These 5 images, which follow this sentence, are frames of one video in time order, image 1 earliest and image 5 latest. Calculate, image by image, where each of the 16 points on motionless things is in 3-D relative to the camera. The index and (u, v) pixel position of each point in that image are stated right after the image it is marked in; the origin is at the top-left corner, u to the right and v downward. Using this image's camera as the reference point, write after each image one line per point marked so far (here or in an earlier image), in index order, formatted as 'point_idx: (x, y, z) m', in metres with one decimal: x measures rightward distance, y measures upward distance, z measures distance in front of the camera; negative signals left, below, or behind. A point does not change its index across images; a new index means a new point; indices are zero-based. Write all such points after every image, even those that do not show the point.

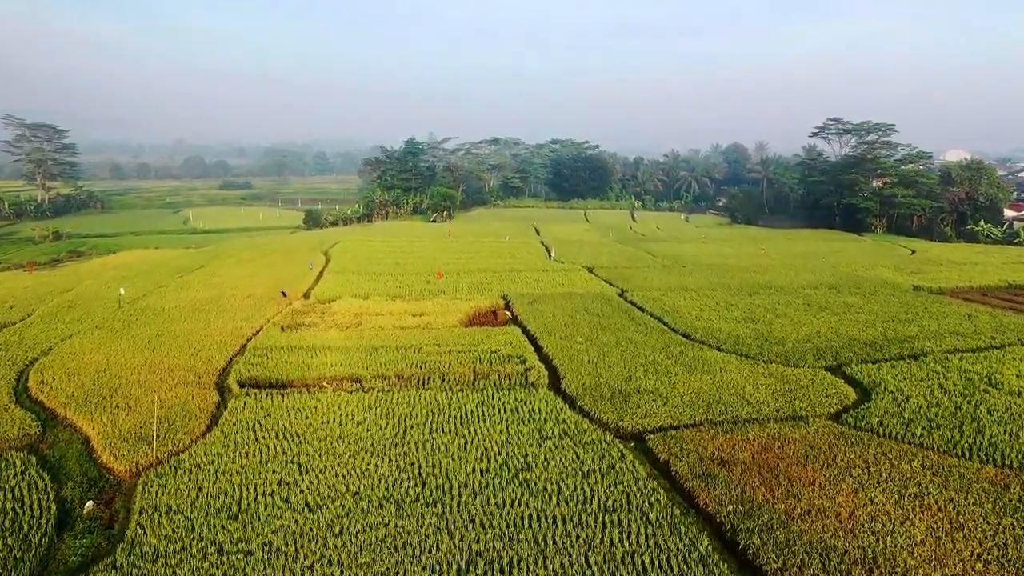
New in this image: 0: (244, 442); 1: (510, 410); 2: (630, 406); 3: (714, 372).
0: (-6.1, -3.5, +14.3) m
1: (0.0, -3.1, +16.3) m
2: (+3.0, -3.1, +16.3) m
3: (+6.0, -2.5, +18.9) m
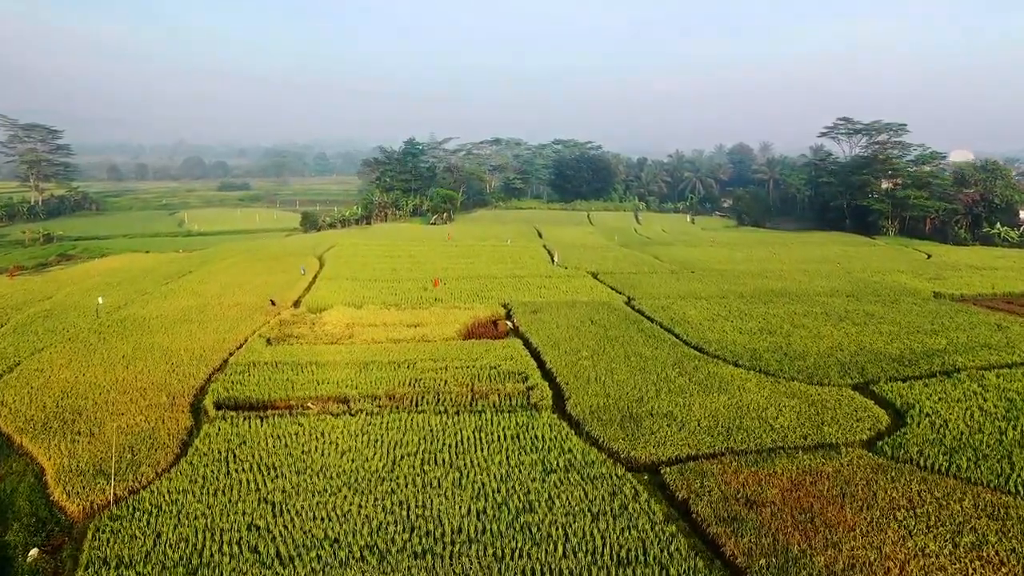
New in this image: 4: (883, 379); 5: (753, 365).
0: (-6.1, -3.8, +12.9) m
1: (0.0, -3.5, +14.8) m
2: (+3.0, -3.4, +14.8) m
3: (+6.0, -2.9, +17.4) m
4: (+11.0, -2.7, +18.8) m
5: (+7.5, -2.4, +19.7) m
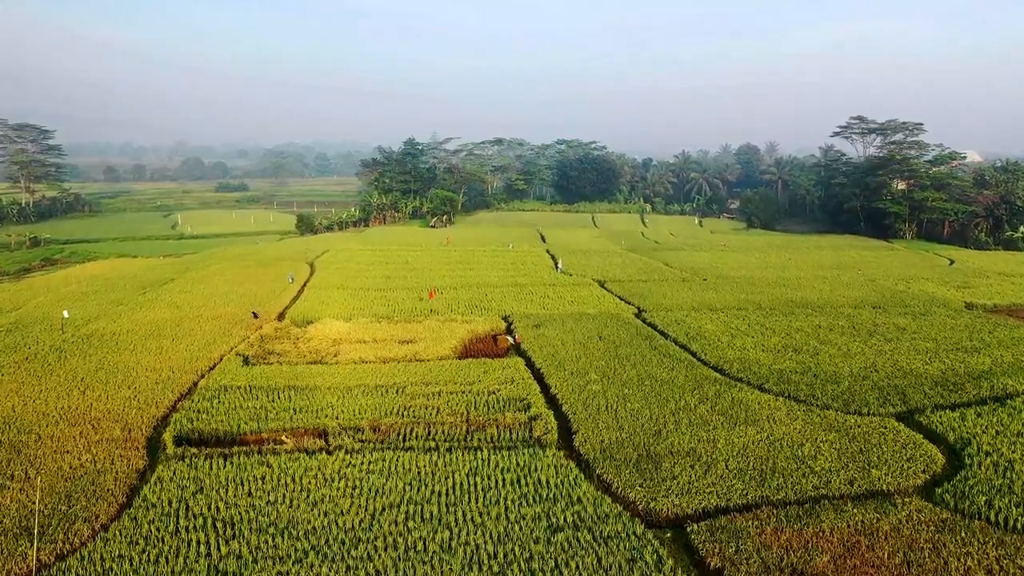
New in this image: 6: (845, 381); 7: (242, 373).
0: (-6.1, -4.2, +10.9) m
1: (0.0, -3.9, +12.8) m
2: (+3.0, -3.8, +12.8) m
3: (+6.0, -3.3, +15.4) m
4: (+11.0, -3.2, +16.7) m
5: (+7.5, -2.8, +17.7) m
6: (+9.6, -2.7, +18.4) m
7: (-7.9, -2.5, +18.7) m
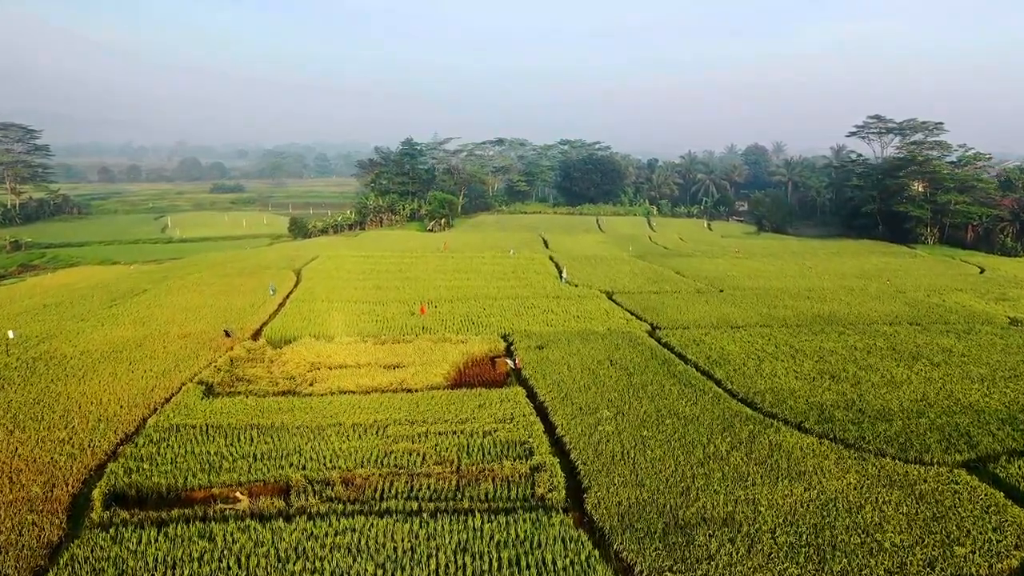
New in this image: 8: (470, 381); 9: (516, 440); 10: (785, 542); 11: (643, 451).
0: (-6.1, -4.8, +8.4) m
1: (-0.1, -4.5, +10.4) m
2: (+3.0, -4.4, +10.3) m
3: (+6.0, -3.9, +12.9) m
4: (+10.9, -3.7, +14.2) m
5: (+7.5, -3.4, +15.2) m
6: (+9.6, -3.3, +15.9) m
7: (-8.0, -3.1, +16.2) m
8: (-1.2, -2.8, +18.8) m
9: (+0.1, -3.5, +14.6) m
10: (+4.7, -4.3, +10.9) m
11: (+2.9, -3.6, +13.9) m
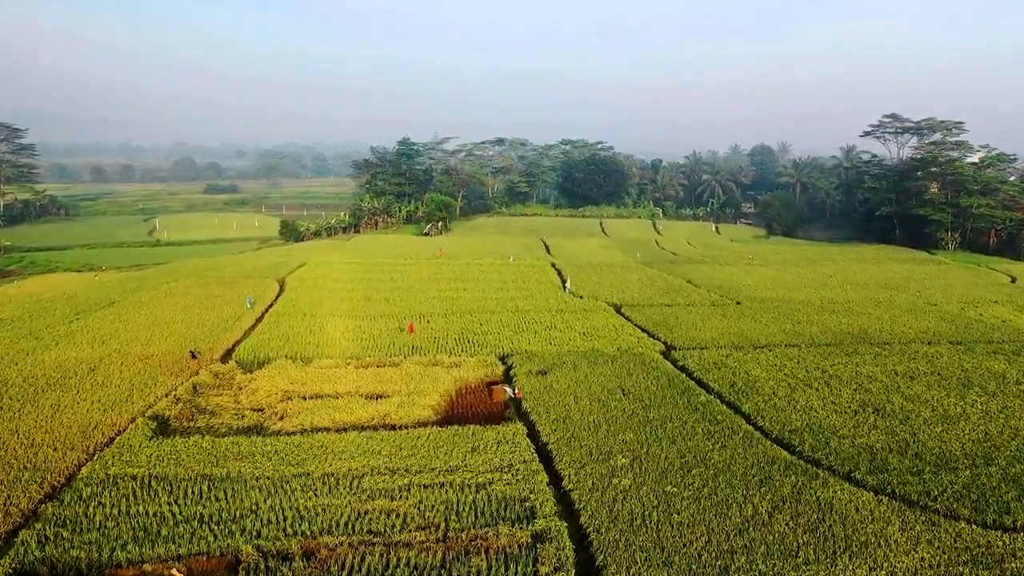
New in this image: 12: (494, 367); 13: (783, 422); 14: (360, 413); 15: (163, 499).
0: (-6.1, -5.3, +6.1) m
1: (-0.1, -5.0, +8.0) m
2: (+2.9, -4.9, +7.9) m
3: (+6.0, -4.4, +10.5) m
4: (+10.9, -4.3, +11.8) m
5: (+7.4, -3.9, +12.8) m
6: (+9.6, -3.8, +13.5) m
7: (-8.0, -3.6, +13.9) m
8: (-1.3, -3.3, +16.5) m
9: (+0.1, -4.0, +12.2) m
10: (+4.6, -4.8, +8.5) m
11: (+2.8, -4.1, +11.5) m
12: (-0.6, -2.4, +19.6) m
13: (+6.7, -3.3, +15.7) m
14: (-3.9, -3.2, +16.2) m
15: (-6.7, -4.0, +12.1) m
